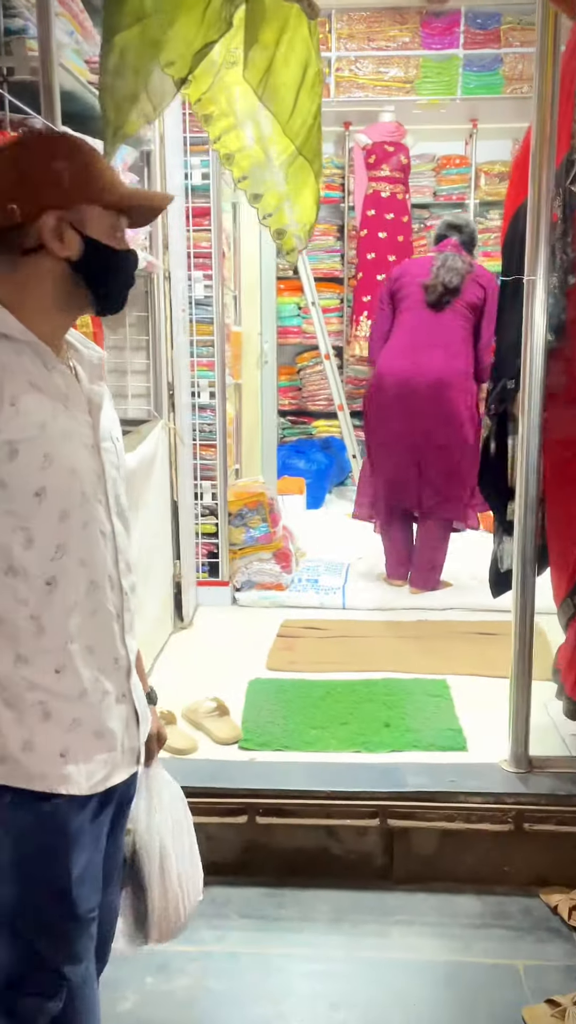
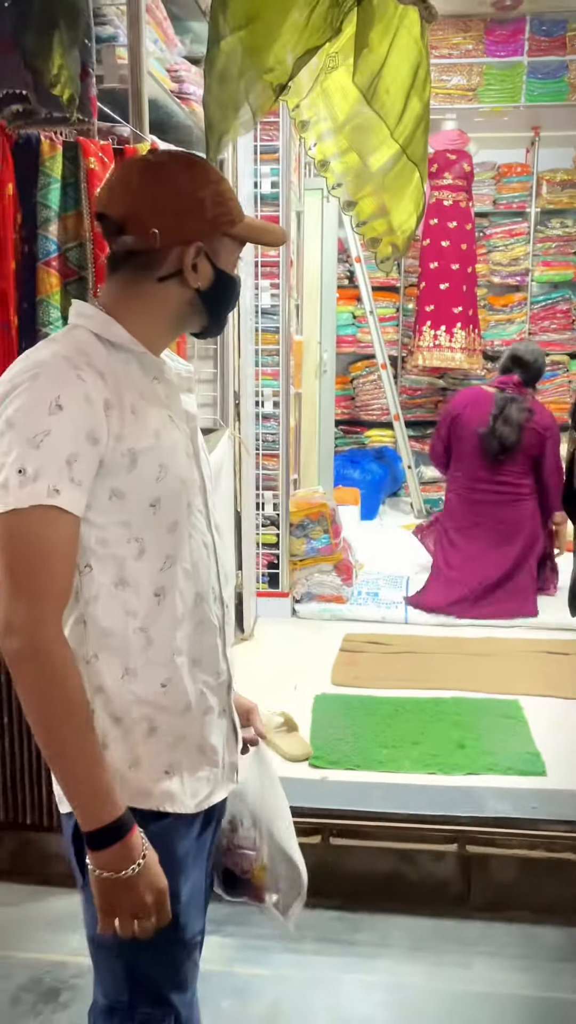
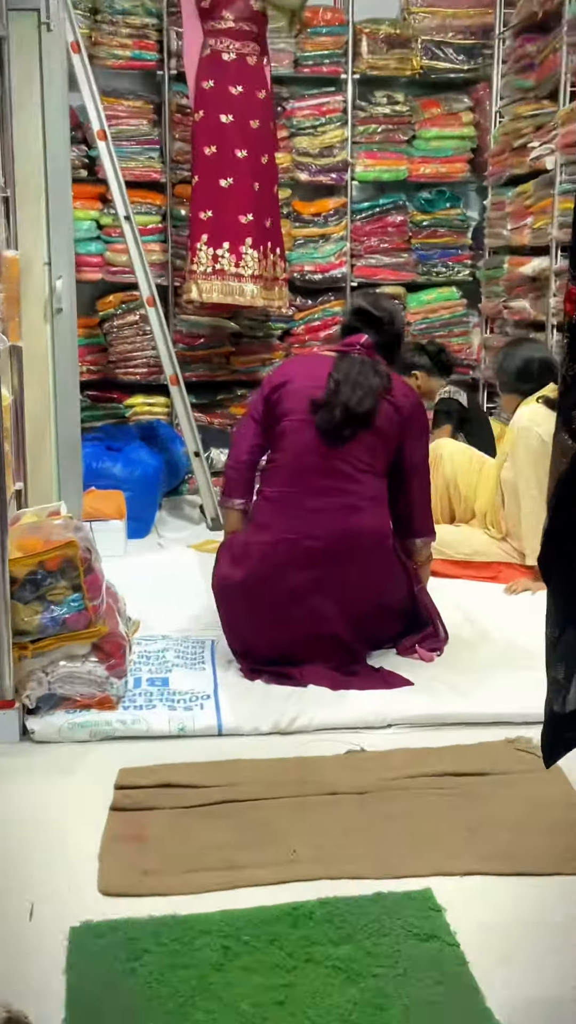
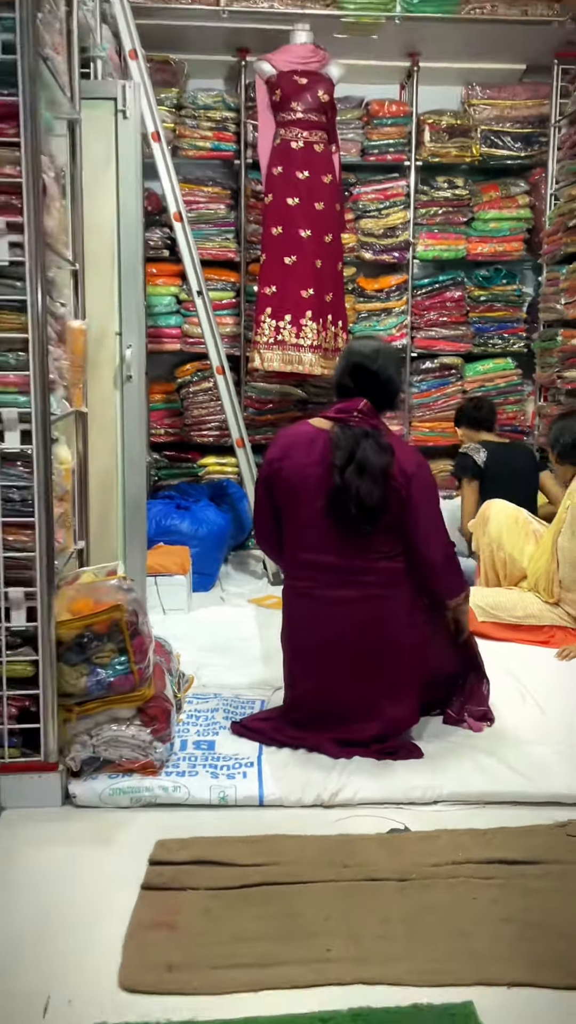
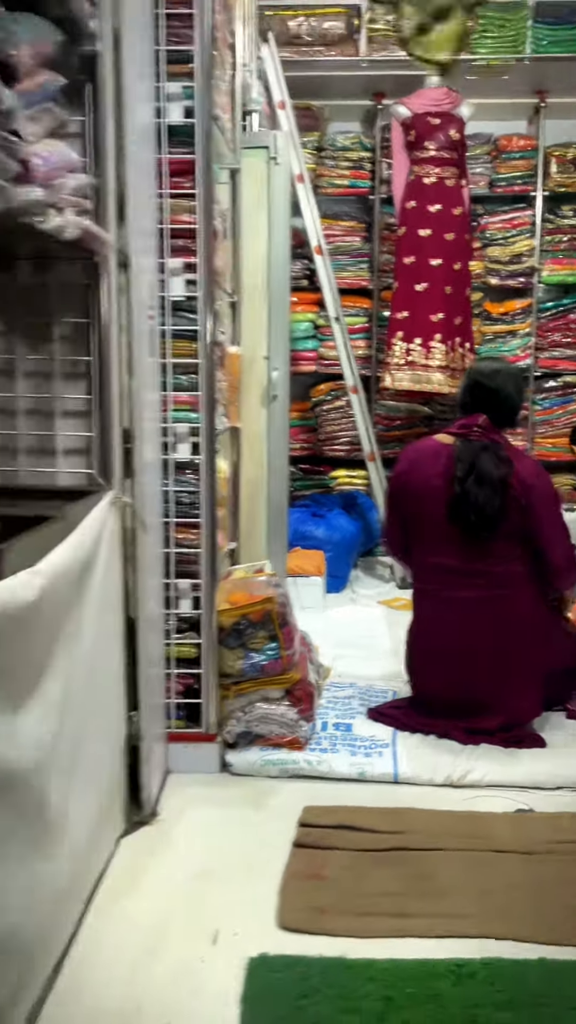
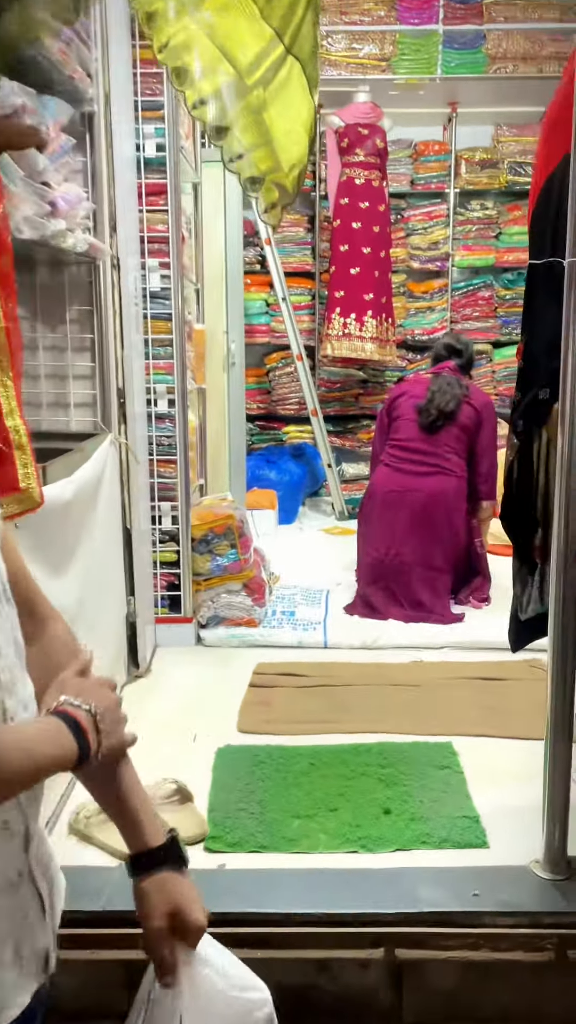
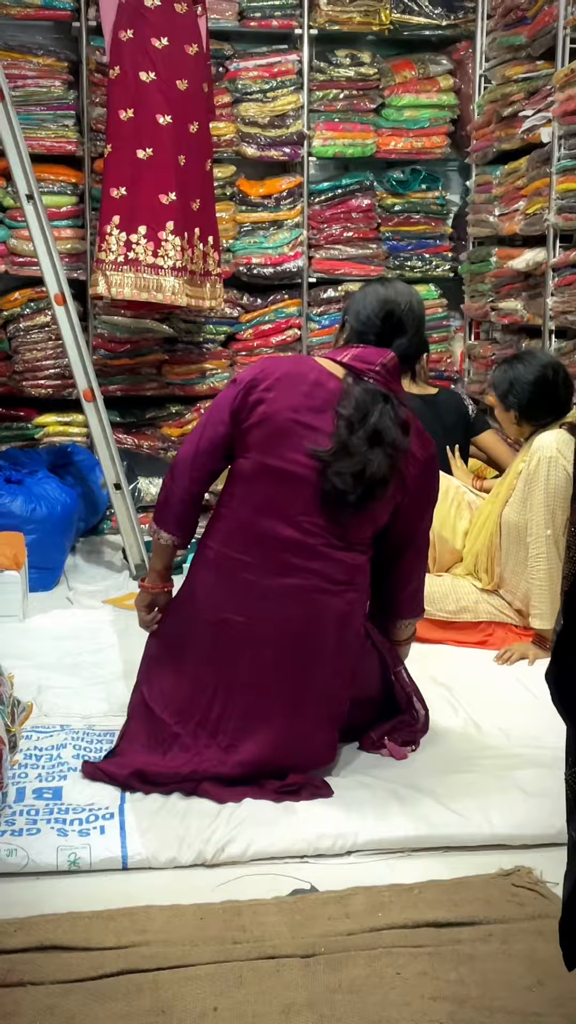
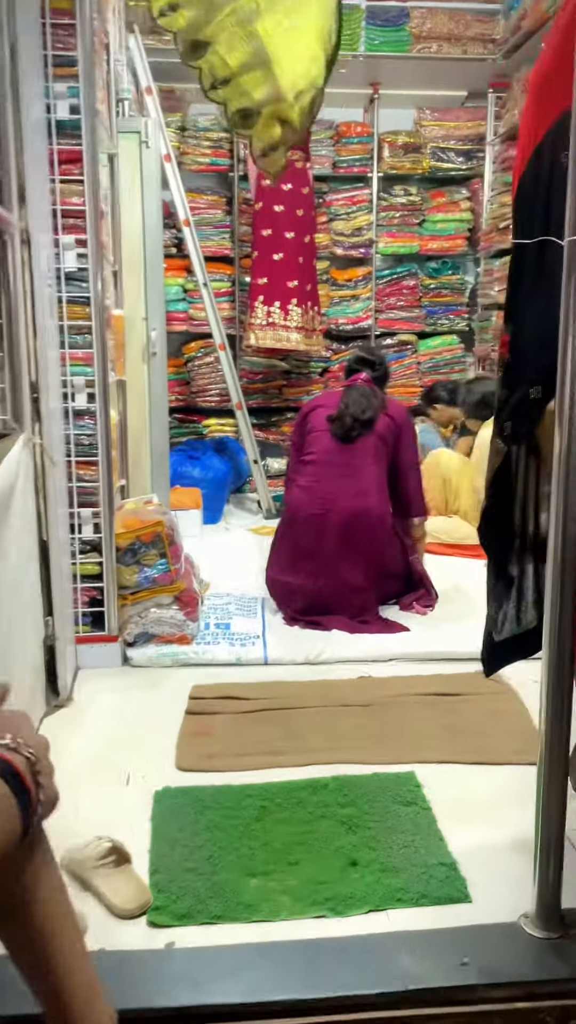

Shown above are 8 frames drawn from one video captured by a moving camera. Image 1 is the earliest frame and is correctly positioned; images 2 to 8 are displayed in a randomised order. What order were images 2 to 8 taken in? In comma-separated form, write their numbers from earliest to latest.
2, 6, 8, 3, 7, 4, 5
